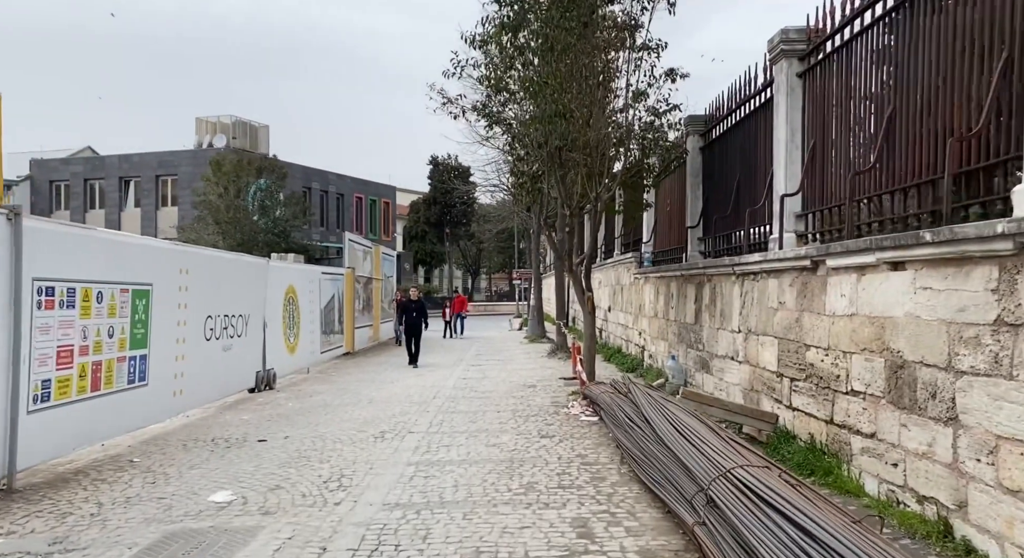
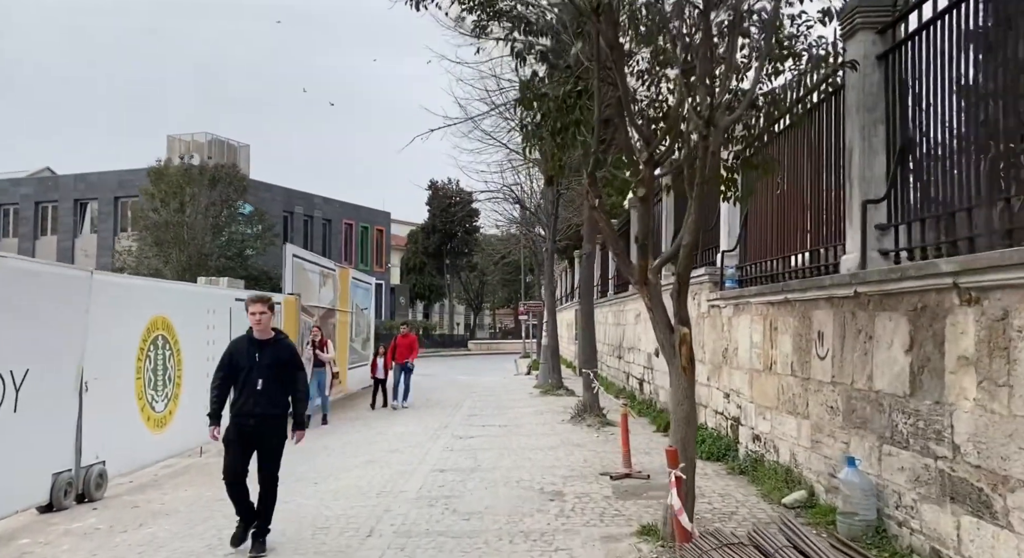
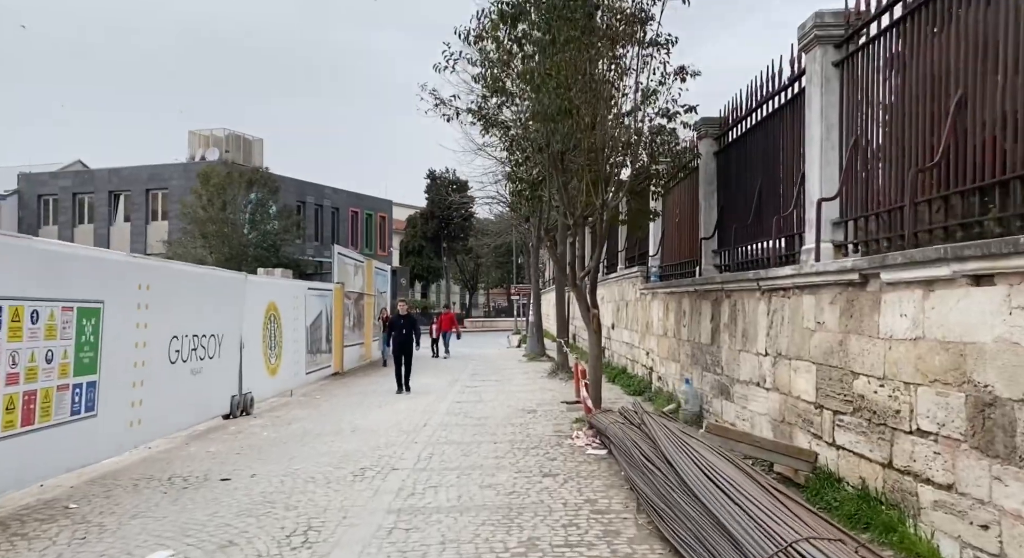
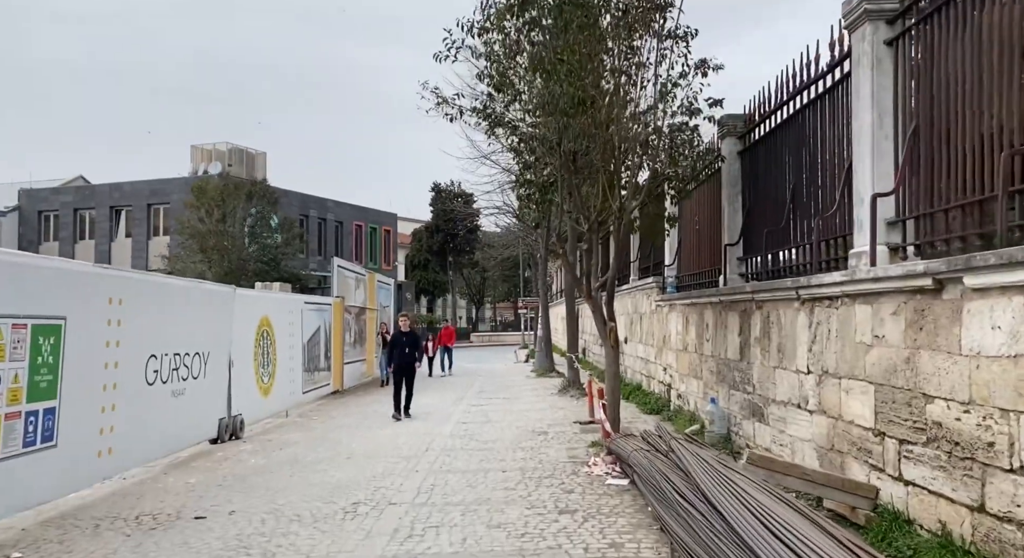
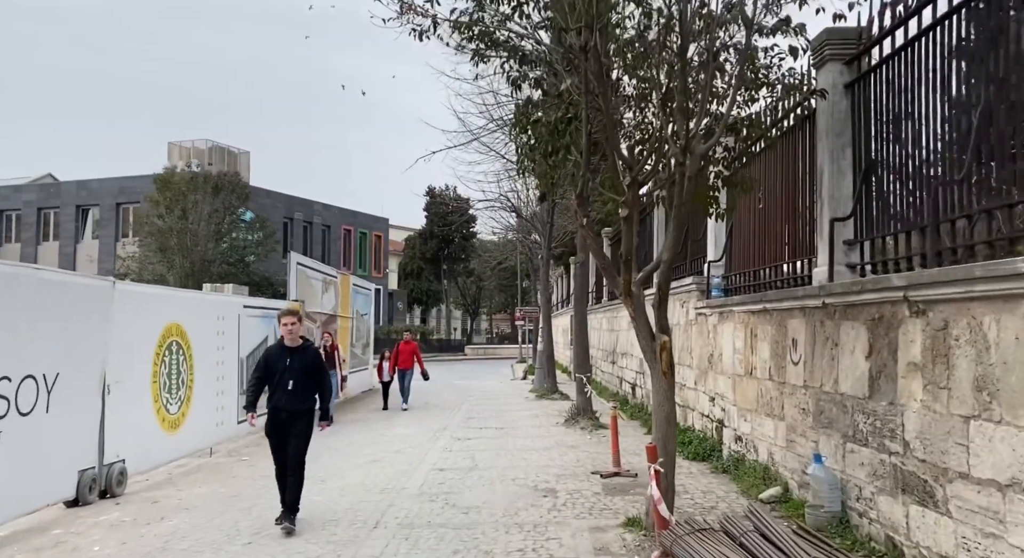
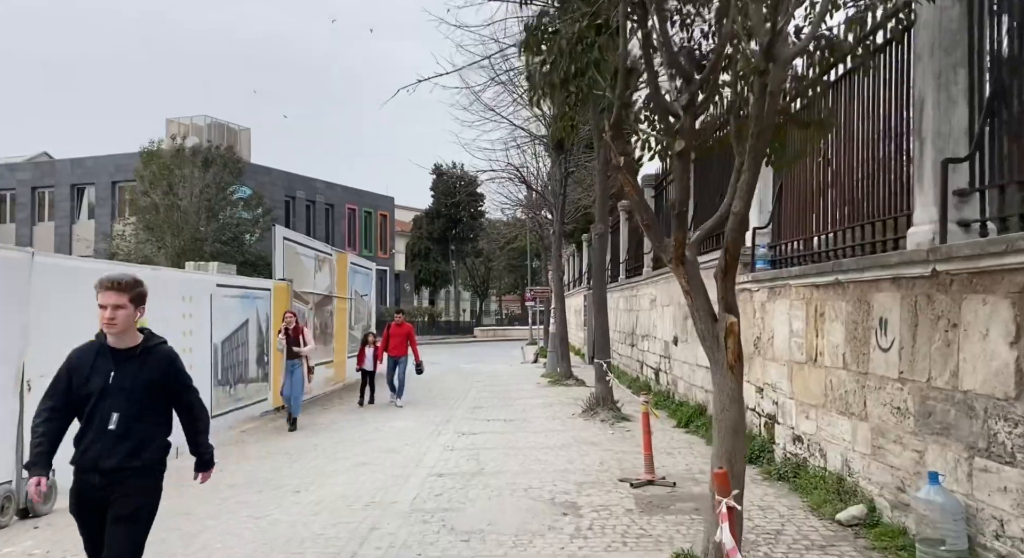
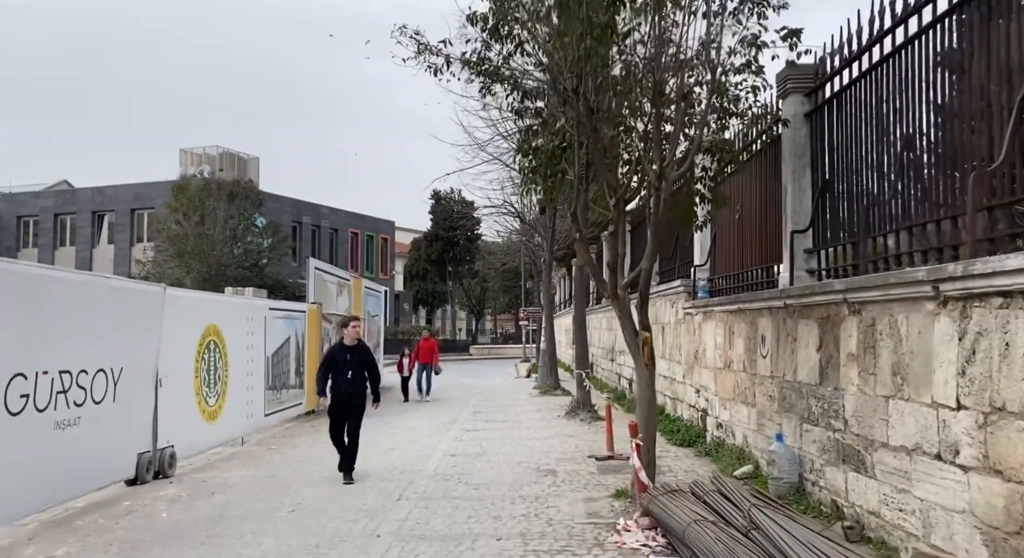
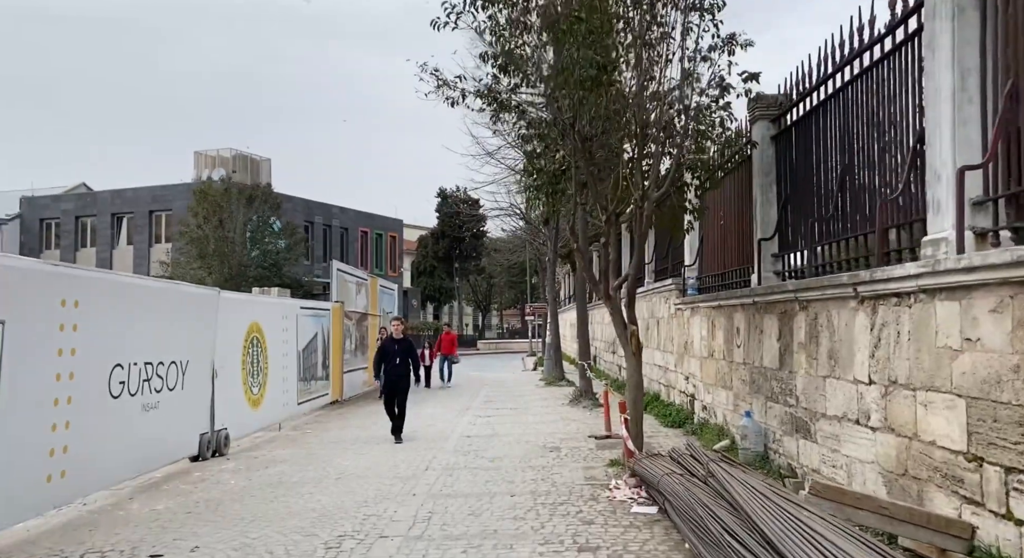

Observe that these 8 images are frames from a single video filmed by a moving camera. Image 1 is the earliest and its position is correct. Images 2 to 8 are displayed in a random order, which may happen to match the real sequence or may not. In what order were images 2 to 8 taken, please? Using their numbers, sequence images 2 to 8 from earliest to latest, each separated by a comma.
3, 4, 8, 7, 5, 2, 6
